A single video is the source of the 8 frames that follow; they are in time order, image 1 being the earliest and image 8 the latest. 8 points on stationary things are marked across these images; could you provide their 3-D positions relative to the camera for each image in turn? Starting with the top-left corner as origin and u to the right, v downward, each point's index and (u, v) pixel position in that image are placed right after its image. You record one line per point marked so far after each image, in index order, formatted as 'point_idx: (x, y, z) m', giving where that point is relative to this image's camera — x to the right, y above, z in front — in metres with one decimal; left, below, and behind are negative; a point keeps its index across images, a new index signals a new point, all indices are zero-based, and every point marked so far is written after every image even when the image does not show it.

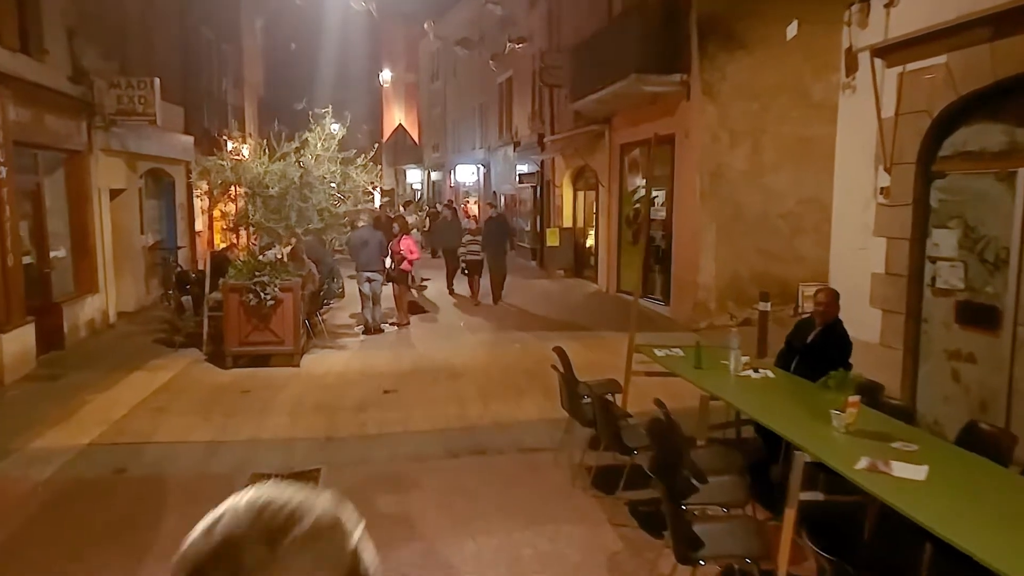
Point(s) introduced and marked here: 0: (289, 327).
0: (-3.0, -0.5, +10.3) m
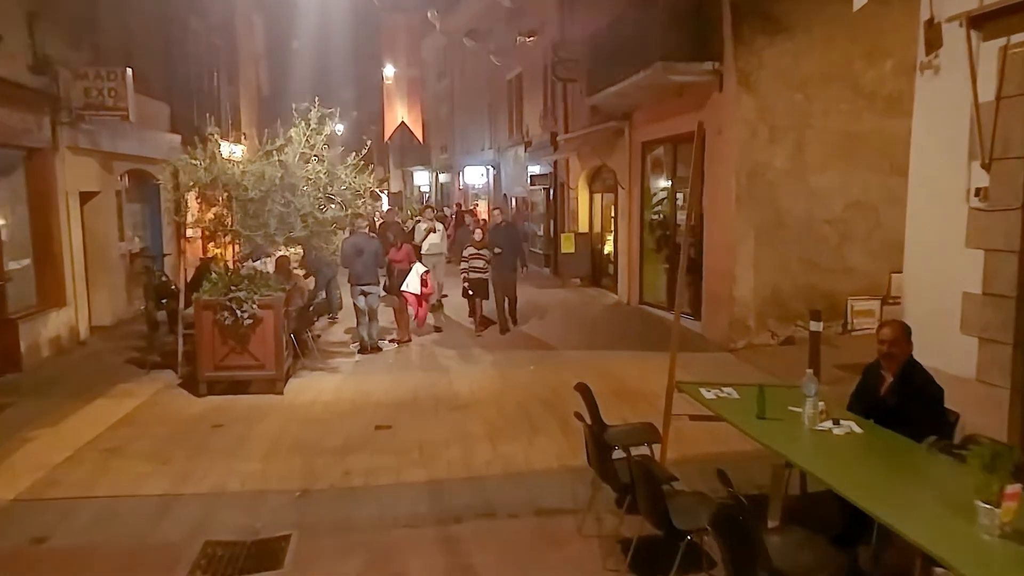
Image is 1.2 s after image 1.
0: (-2.8, -0.7, +9.0) m
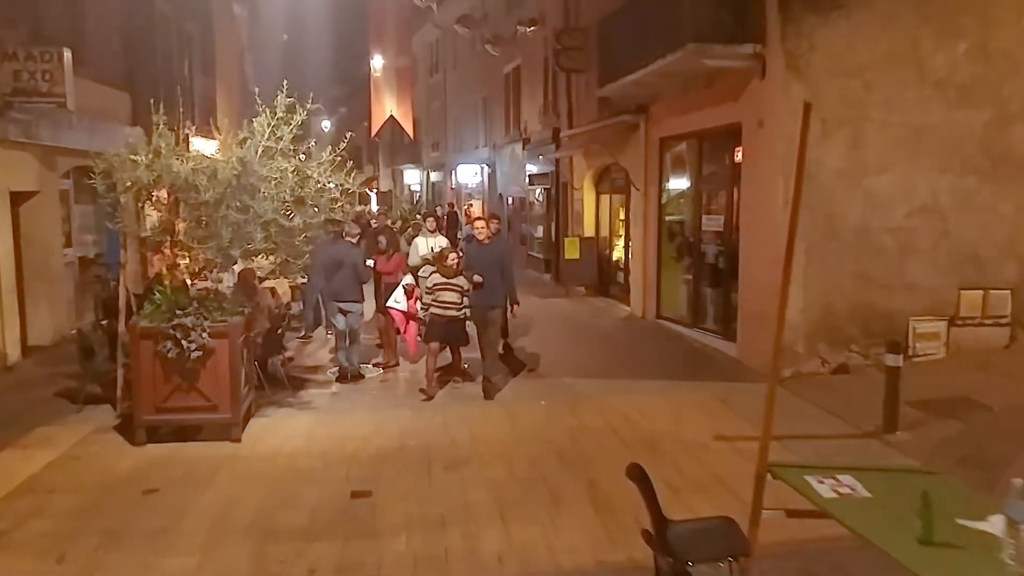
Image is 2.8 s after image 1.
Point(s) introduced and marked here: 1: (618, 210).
0: (-2.7, -0.9, +7.3) m
1: (+2.3, +1.7, +16.8) m
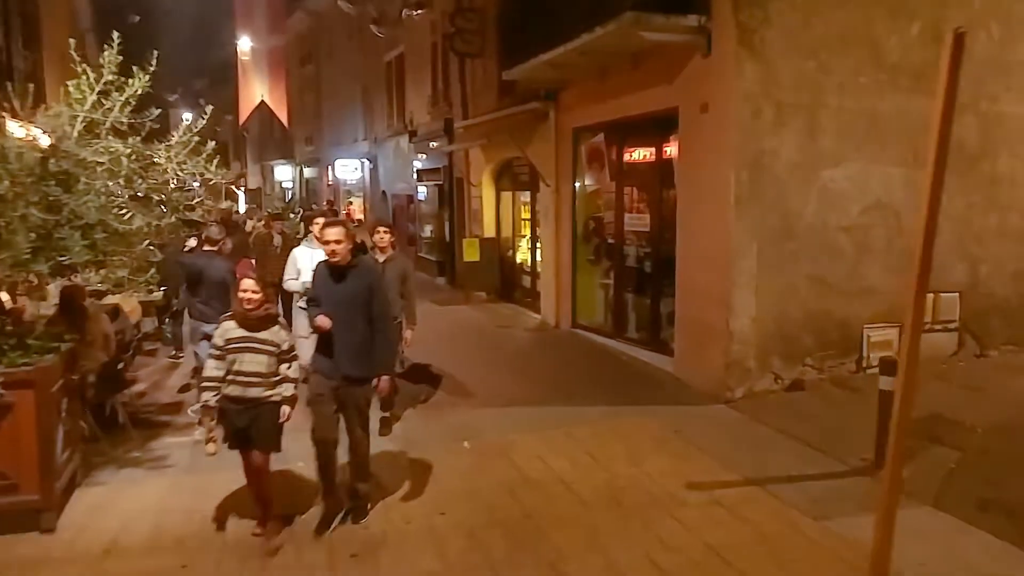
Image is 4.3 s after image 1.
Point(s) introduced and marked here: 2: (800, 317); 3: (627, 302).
0: (-3.2, -1.1, +5.3) m
1: (+0.2, +1.6, +15.3) m
2: (+3.1, -0.3, +8.5) m
3: (+1.7, -0.2, +11.3) m
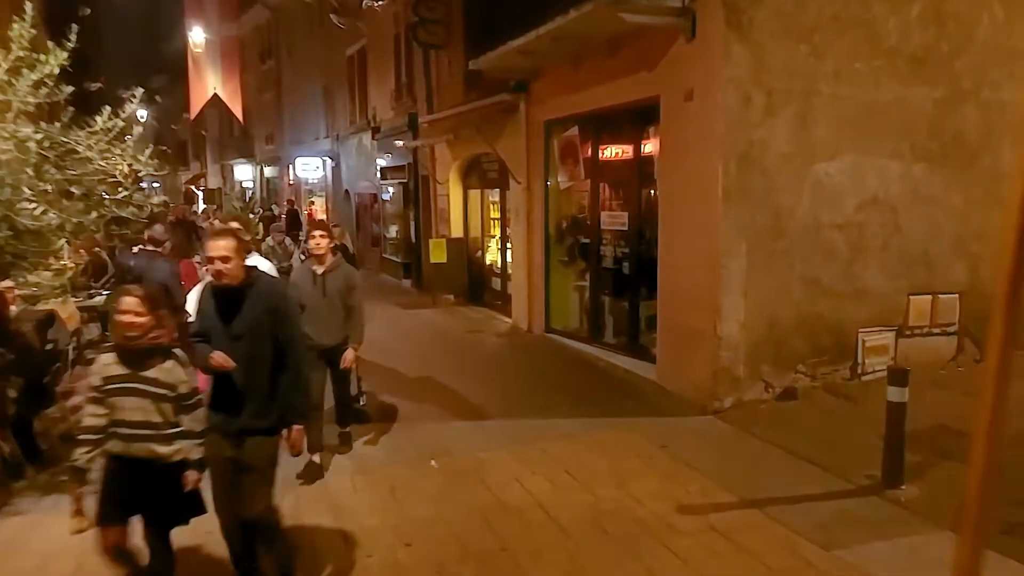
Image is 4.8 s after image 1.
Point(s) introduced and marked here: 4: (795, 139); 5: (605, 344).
0: (-3.4, -1.2, +4.4) m
1: (-0.4, +1.5, +14.7) m
2: (+2.8, -0.3, +7.9) m
3: (+1.3, -0.2, +10.7) m
4: (+2.8, +1.5, +7.7) m
5: (+1.3, -0.8, +10.6) m
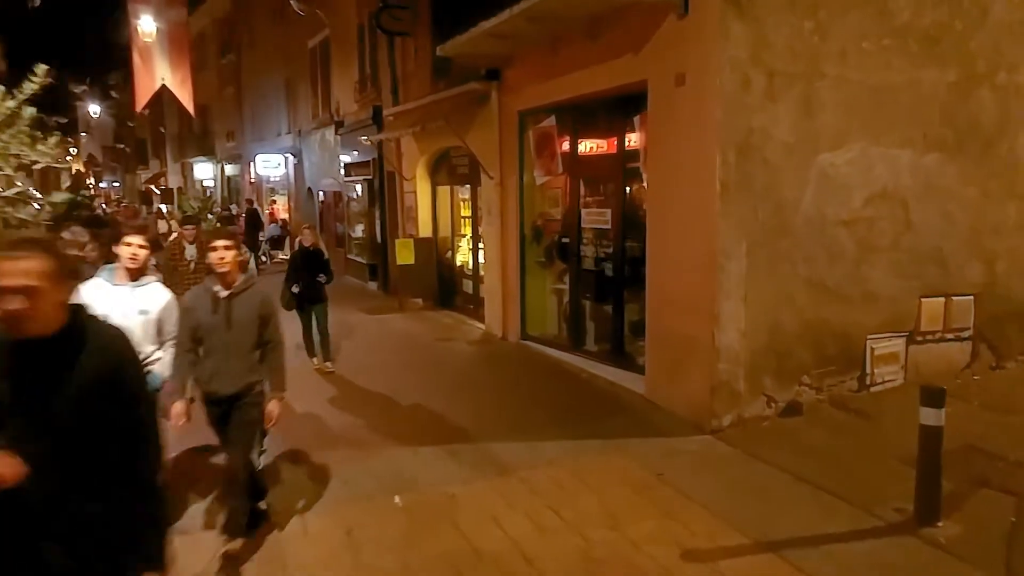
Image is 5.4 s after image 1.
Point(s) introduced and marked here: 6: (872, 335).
0: (-3.5, -1.3, +3.4) m
1: (-0.9, +1.5, +13.8) m
2: (+2.6, -0.3, +7.1) m
3: (+0.9, -0.3, +9.8) m
4: (+2.5, +1.4, +6.9) m
5: (+0.9, -0.8, +9.8) m
6: (+3.4, -0.4, +7.4) m
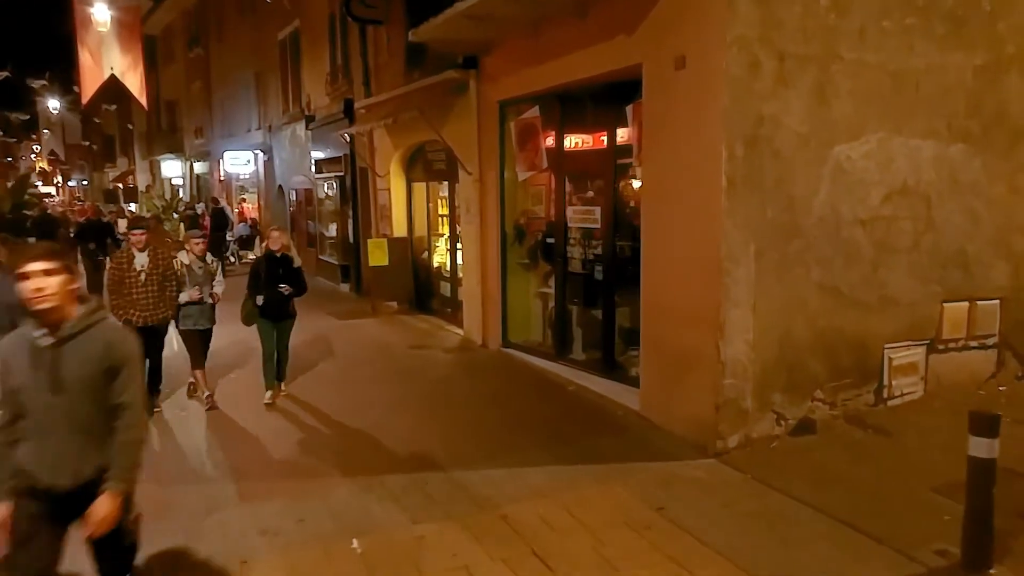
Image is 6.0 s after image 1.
0: (-3.5, -1.4, +2.6) m
1: (-1.2, +1.4, +13.0) m
2: (+2.4, -0.4, +6.5) m
3: (+0.7, -0.3, +9.1) m
4: (+2.4, +1.4, +6.2) m
5: (+0.7, -0.8, +9.1) m
6: (+3.3, -0.5, +6.8) m
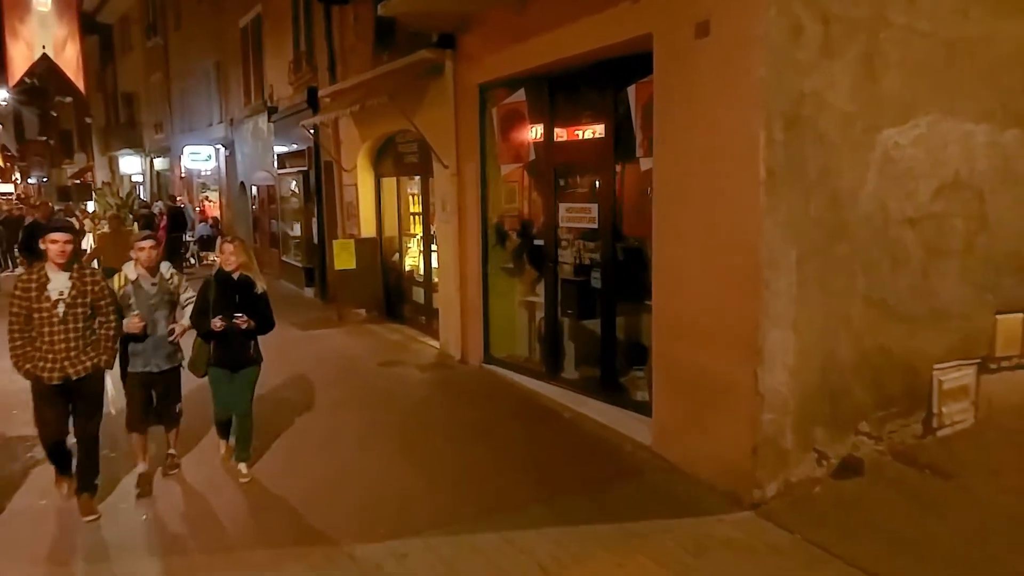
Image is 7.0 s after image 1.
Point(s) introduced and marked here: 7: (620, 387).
0: (-3.4, -1.5, +1.3) m
1: (-1.5, +1.3, +11.8) m
2: (+2.4, -0.5, +5.4) m
3: (+0.5, -0.4, +8.0) m
4: (+2.3, +1.3, +5.2) m
5: (+0.6, -0.9, +8.0) m
6: (+3.2, -0.6, +5.7) m
7: (+1.0, -0.9, +7.3) m
